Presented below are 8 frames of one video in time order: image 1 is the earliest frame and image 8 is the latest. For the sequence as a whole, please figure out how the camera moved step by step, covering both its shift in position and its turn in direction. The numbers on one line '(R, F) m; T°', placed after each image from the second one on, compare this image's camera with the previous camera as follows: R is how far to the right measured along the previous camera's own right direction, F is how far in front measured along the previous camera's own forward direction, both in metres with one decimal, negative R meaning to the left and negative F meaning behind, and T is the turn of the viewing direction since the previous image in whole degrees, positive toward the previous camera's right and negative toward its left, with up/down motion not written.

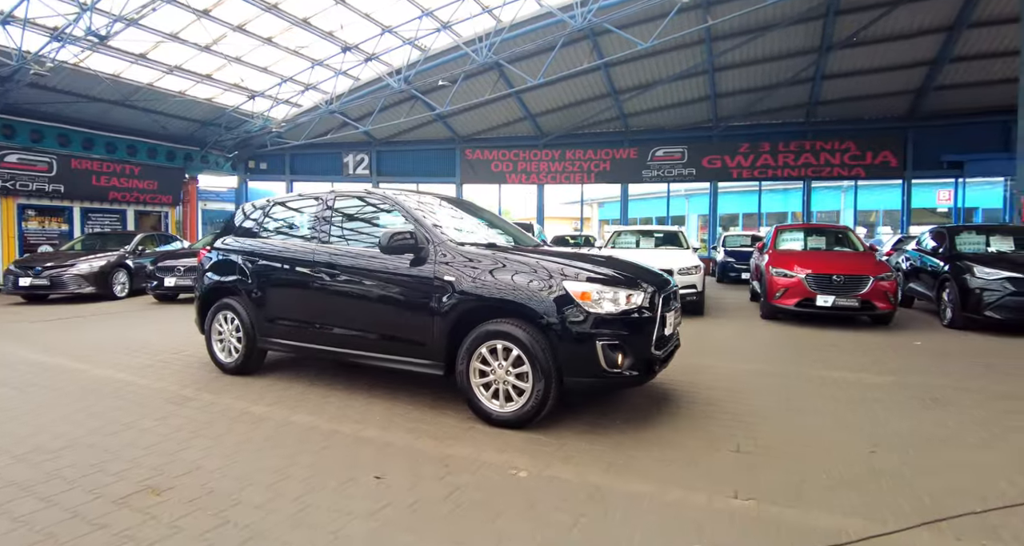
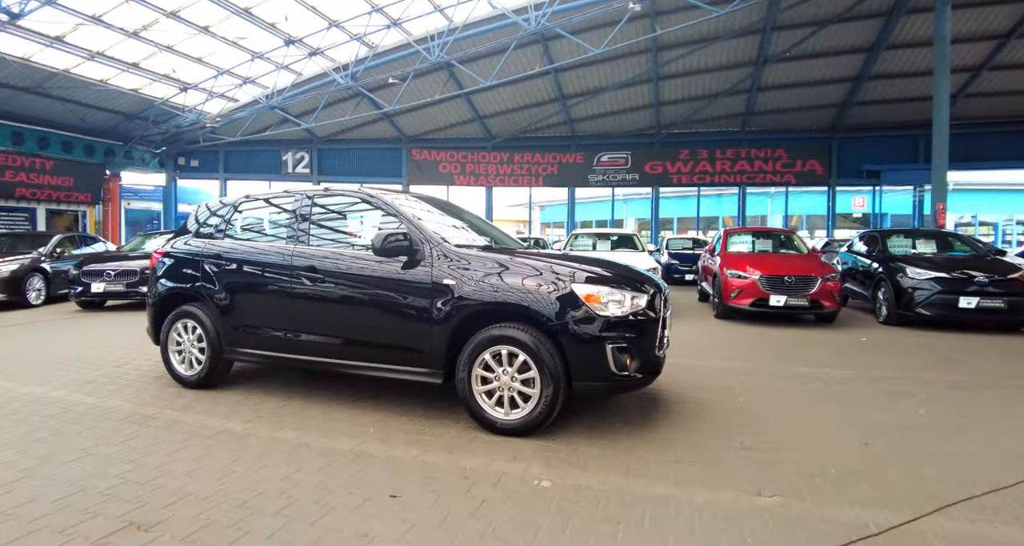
(-0.4, +0.1) m; +7°
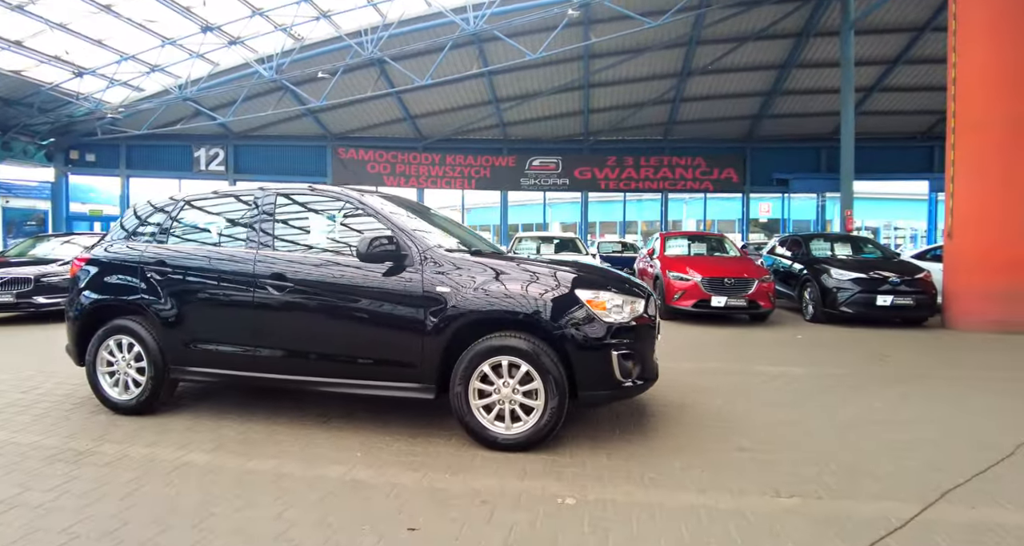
(-0.5, +0.2) m; +9°
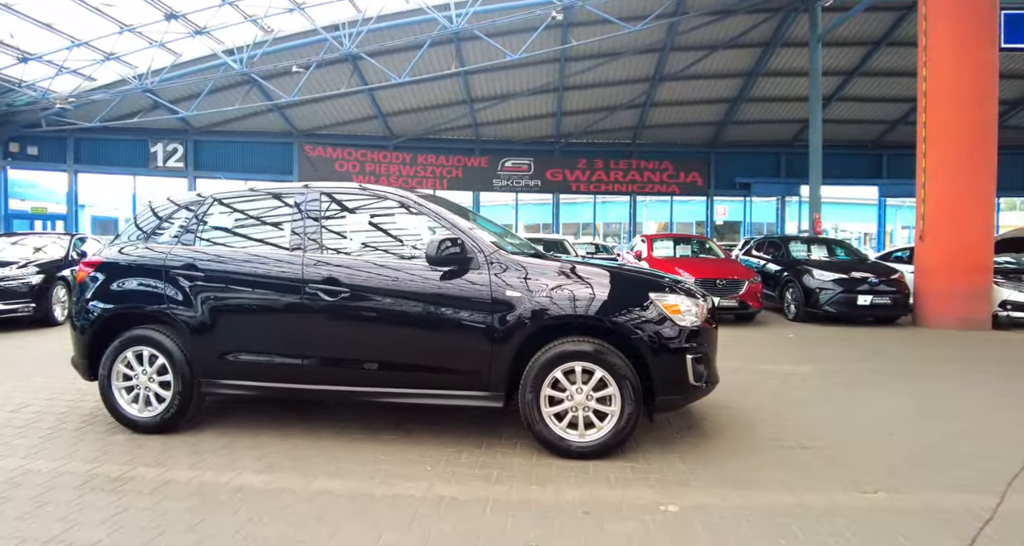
(-0.7, +0.1) m; +5°
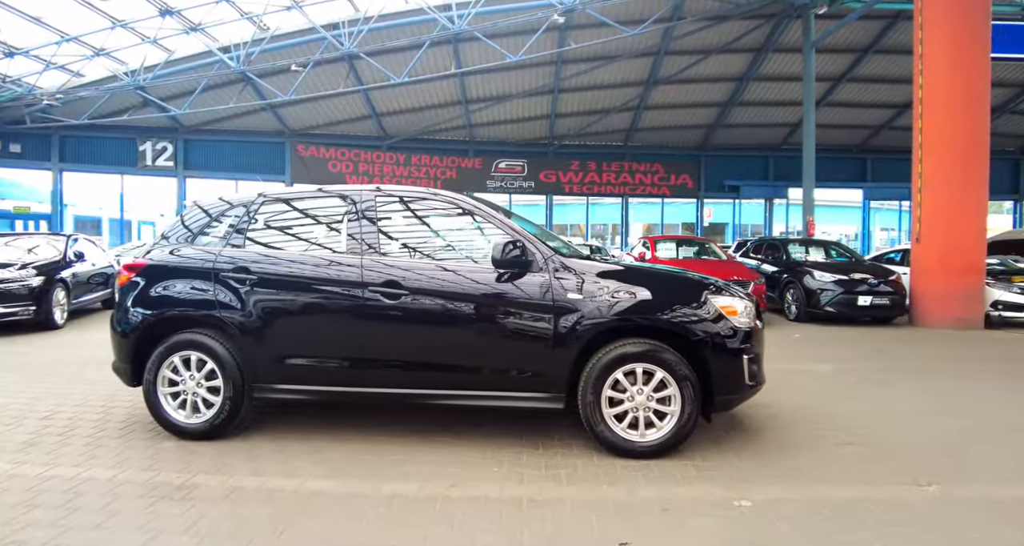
(-0.5, 0.0) m; +2°
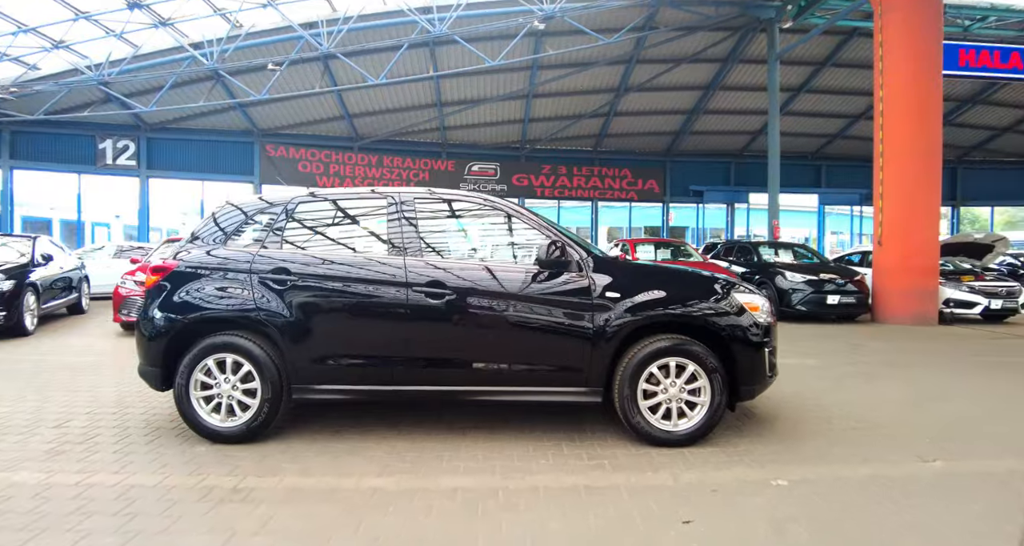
(-0.5, -0.1) m; +4°
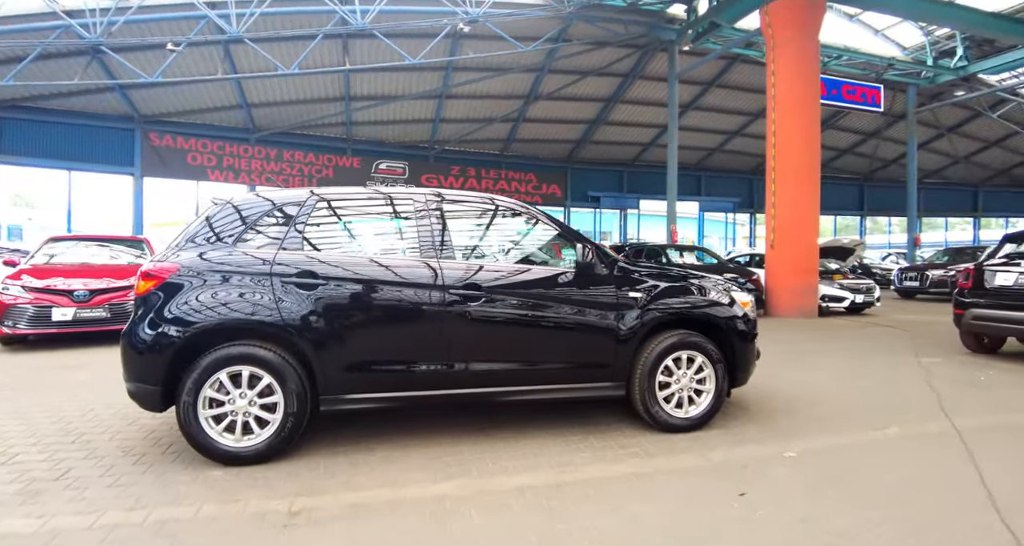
(-0.9, 0.0) m; +12°
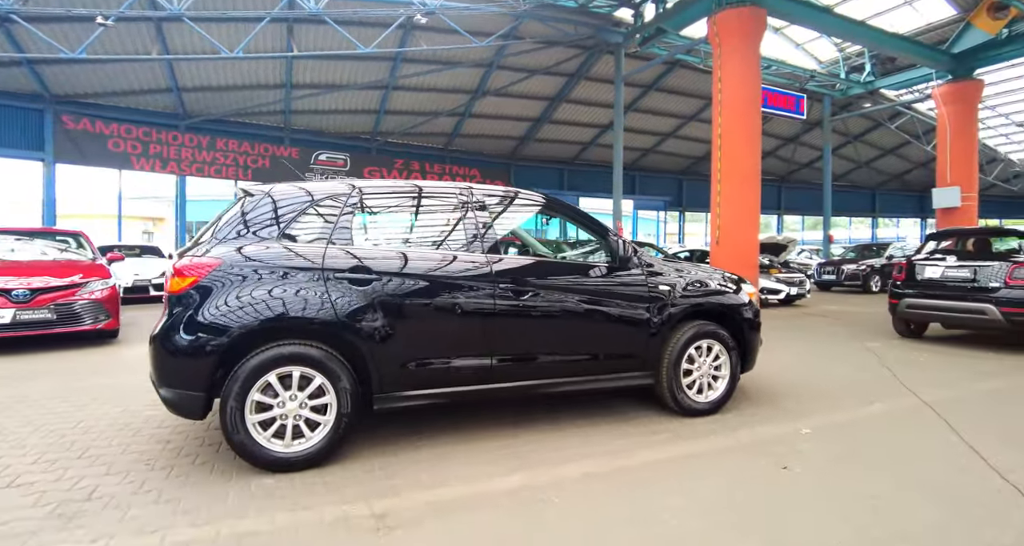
(-0.8, 0.0) m; +8°
